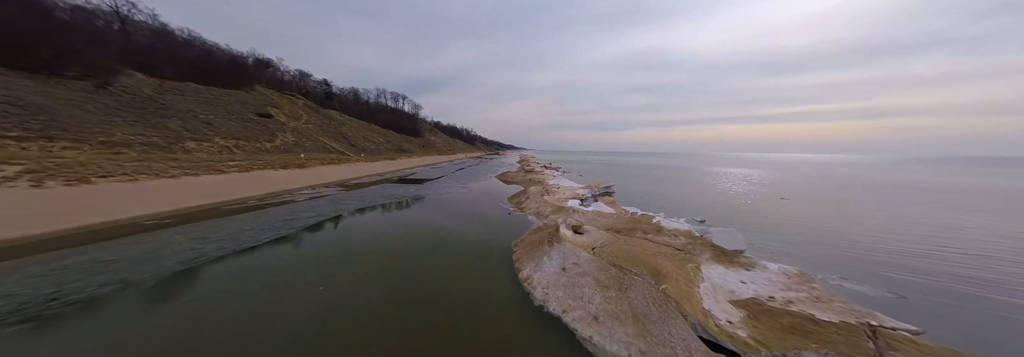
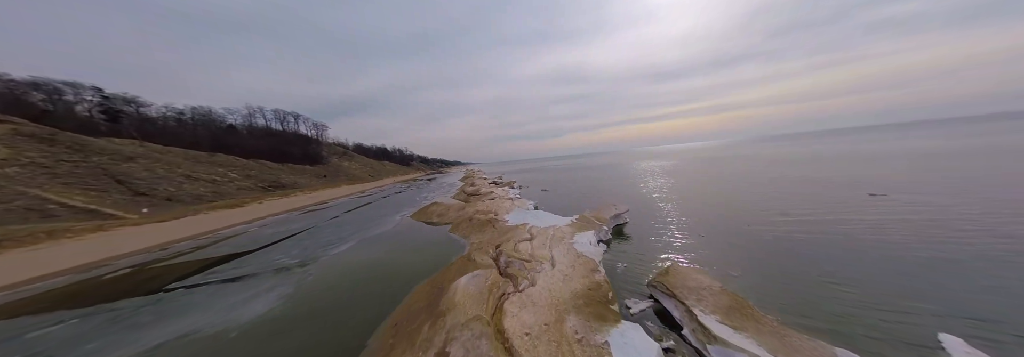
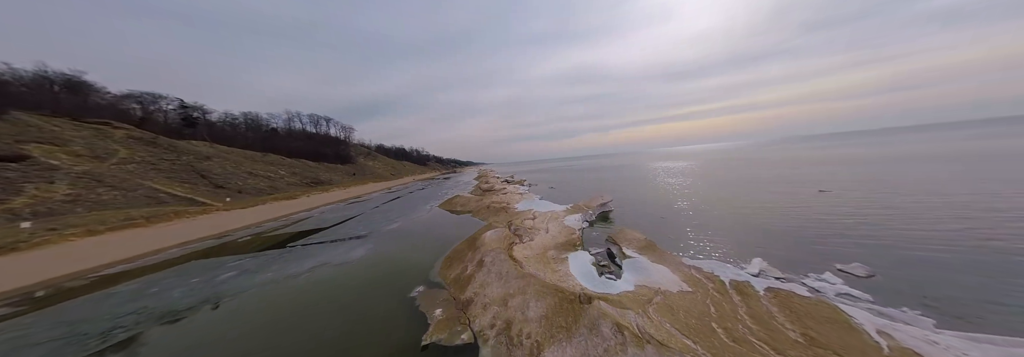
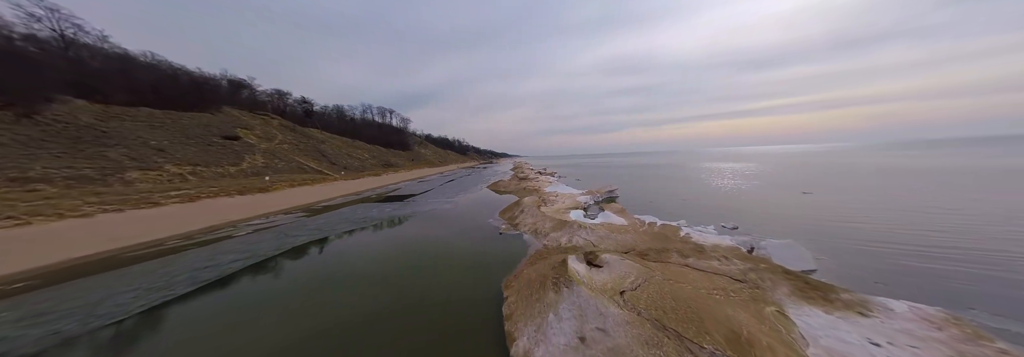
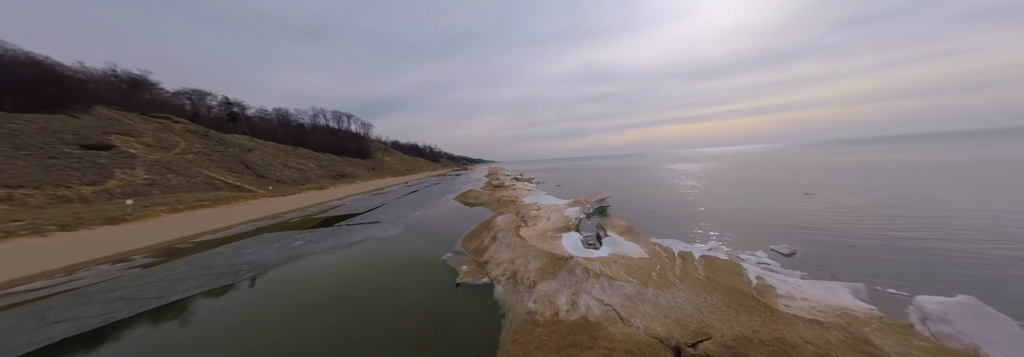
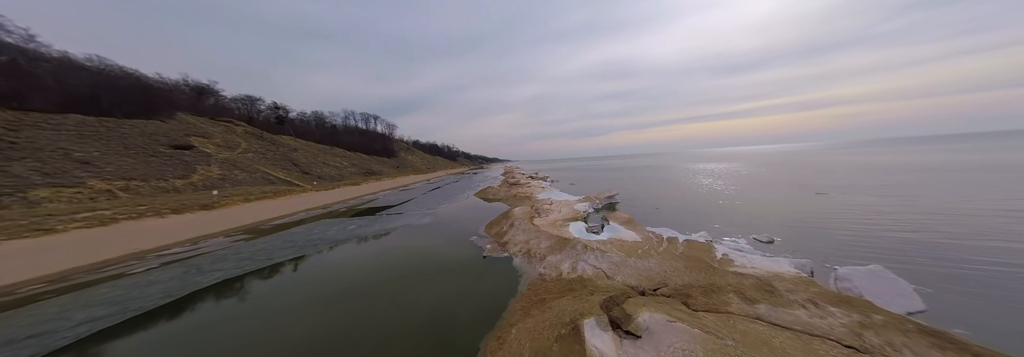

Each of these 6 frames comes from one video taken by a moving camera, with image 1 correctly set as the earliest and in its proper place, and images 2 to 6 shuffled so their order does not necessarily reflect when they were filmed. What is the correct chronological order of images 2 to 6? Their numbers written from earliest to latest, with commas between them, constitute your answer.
4, 6, 5, 3, 2
